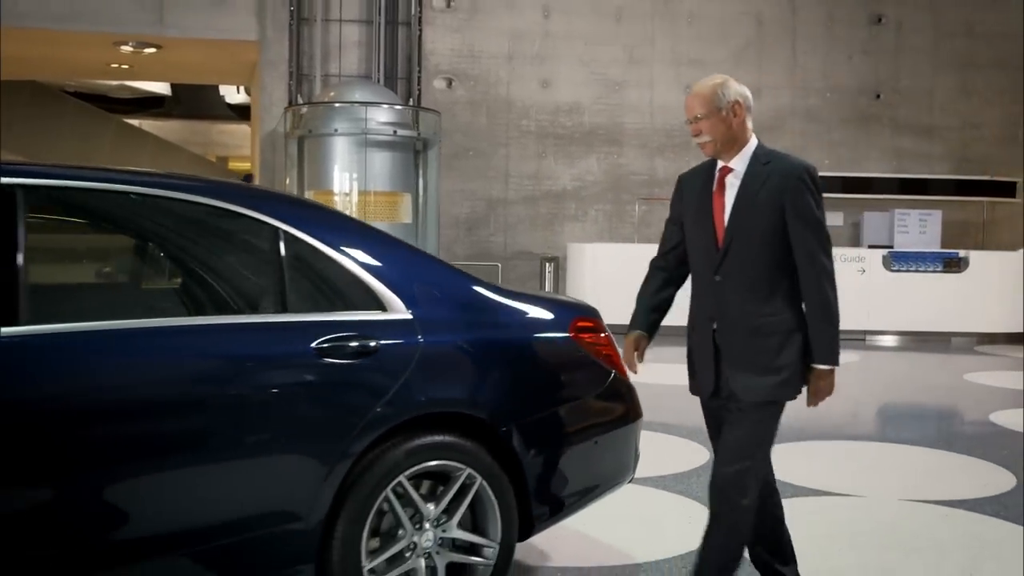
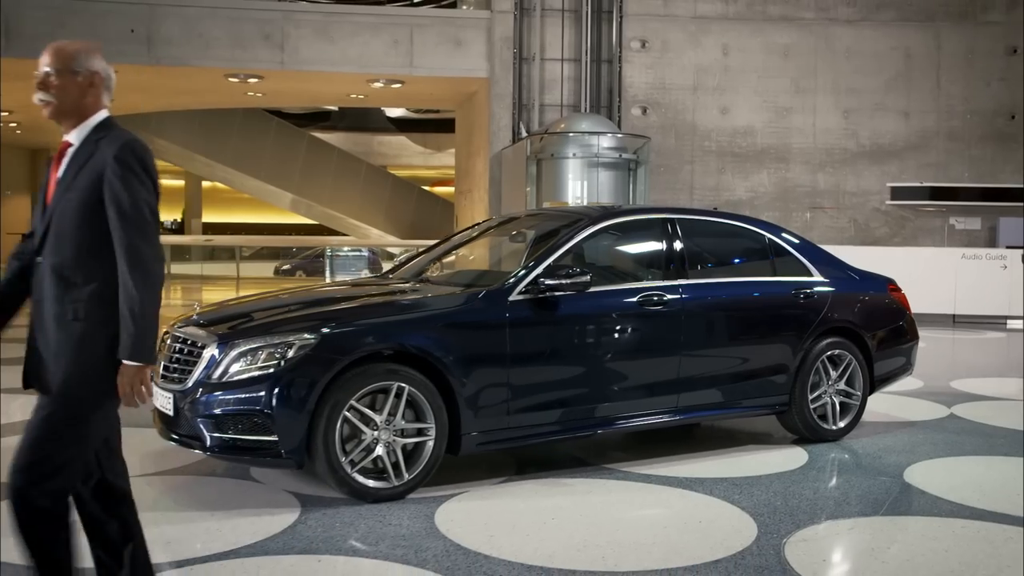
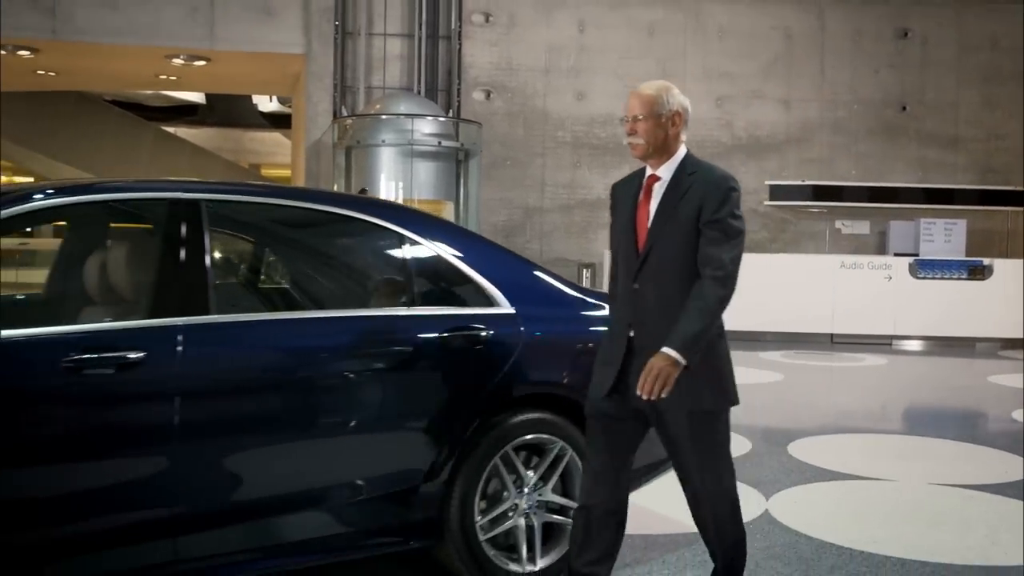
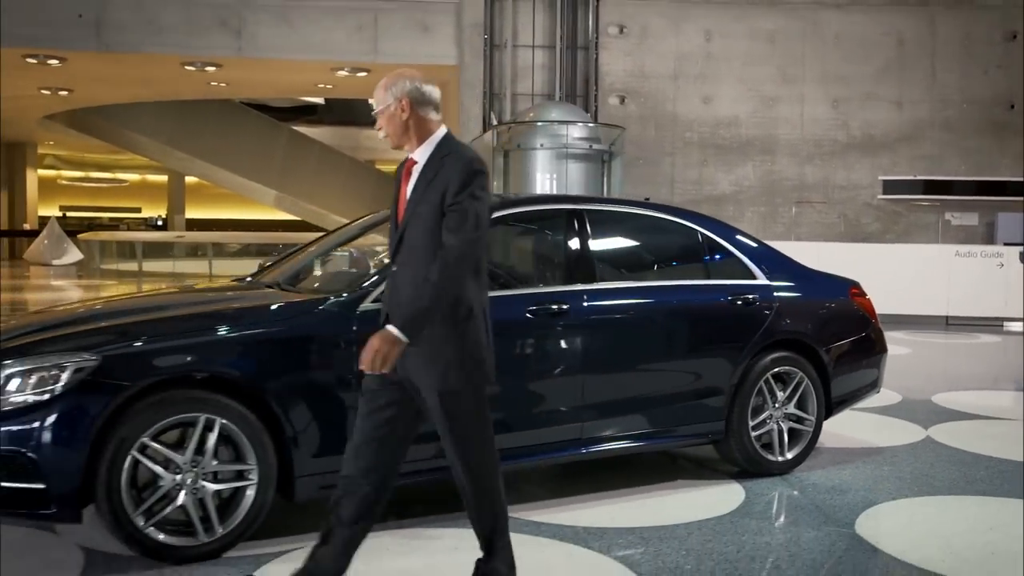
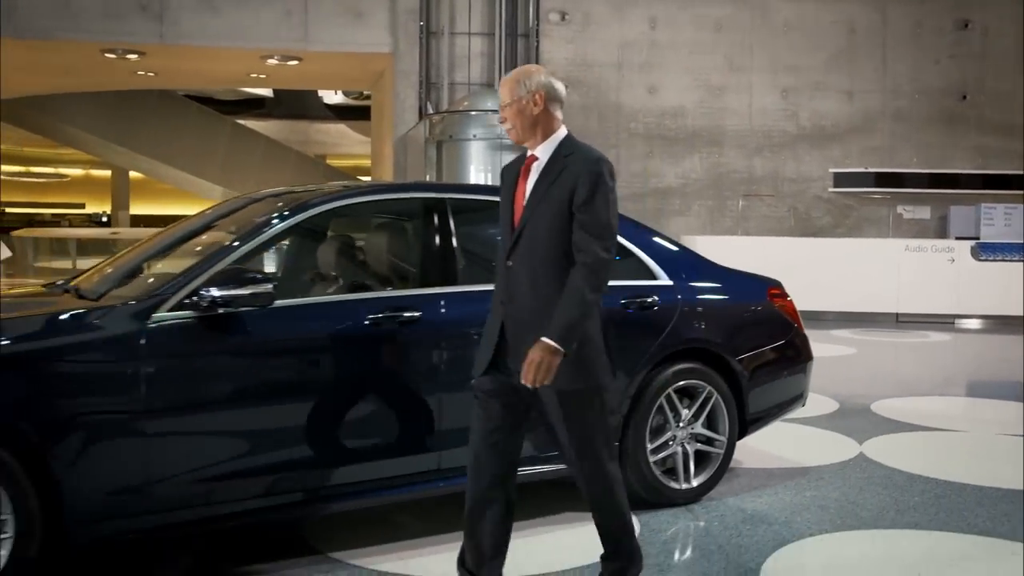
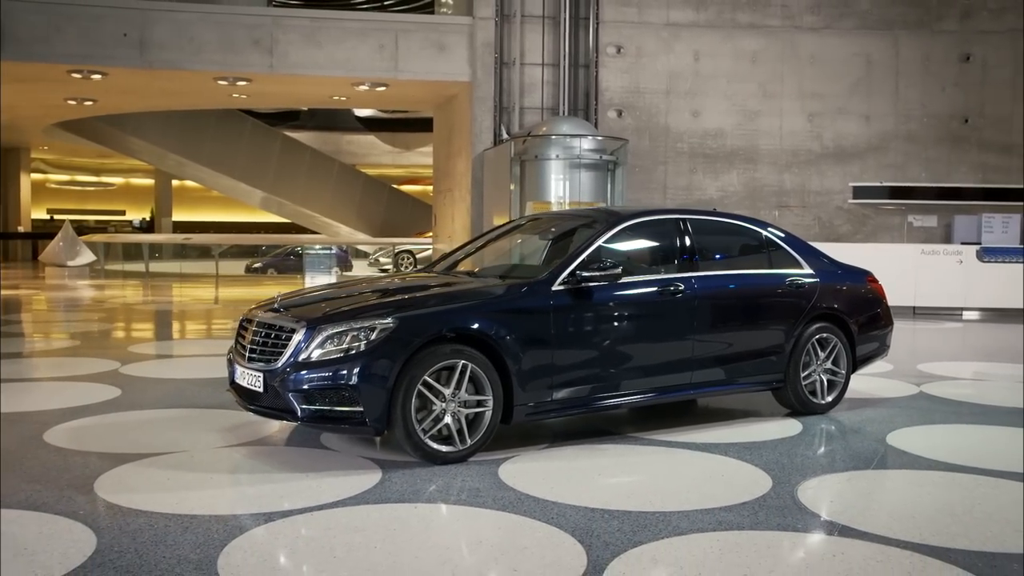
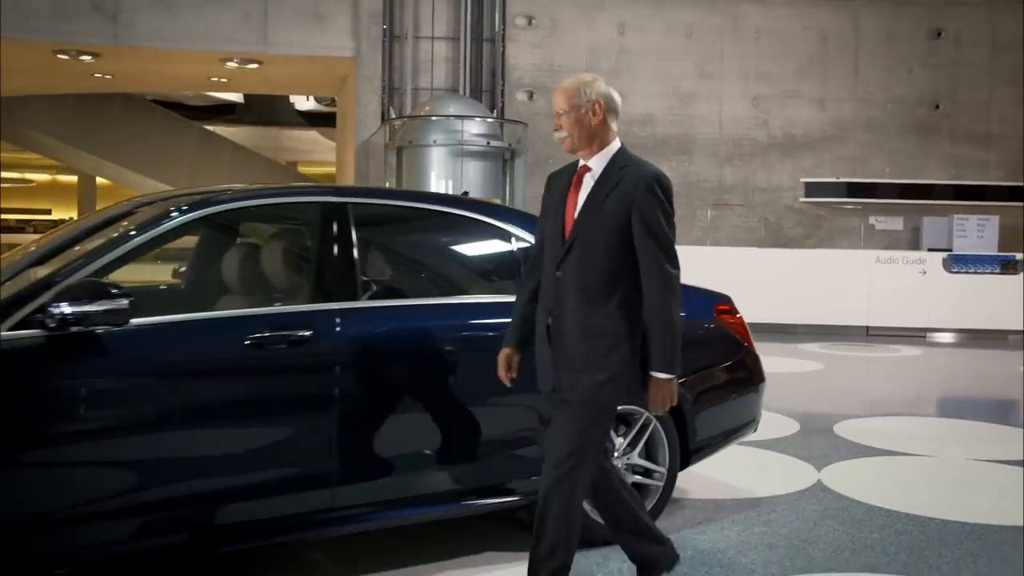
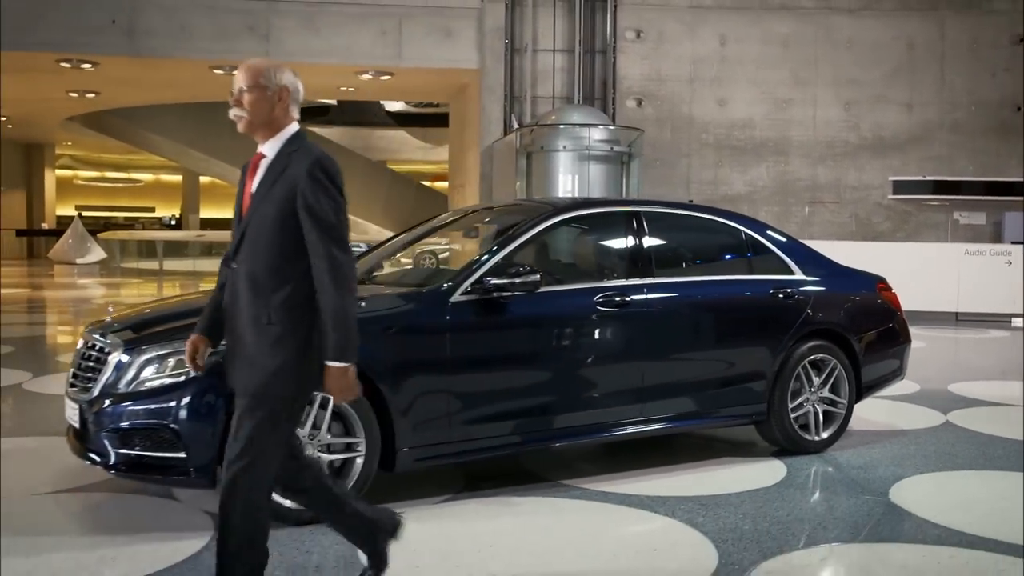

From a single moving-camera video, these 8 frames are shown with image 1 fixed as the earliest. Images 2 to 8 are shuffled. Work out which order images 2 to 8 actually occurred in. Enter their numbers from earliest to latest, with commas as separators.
3, 7, 5, 4, 8, 2, 6
